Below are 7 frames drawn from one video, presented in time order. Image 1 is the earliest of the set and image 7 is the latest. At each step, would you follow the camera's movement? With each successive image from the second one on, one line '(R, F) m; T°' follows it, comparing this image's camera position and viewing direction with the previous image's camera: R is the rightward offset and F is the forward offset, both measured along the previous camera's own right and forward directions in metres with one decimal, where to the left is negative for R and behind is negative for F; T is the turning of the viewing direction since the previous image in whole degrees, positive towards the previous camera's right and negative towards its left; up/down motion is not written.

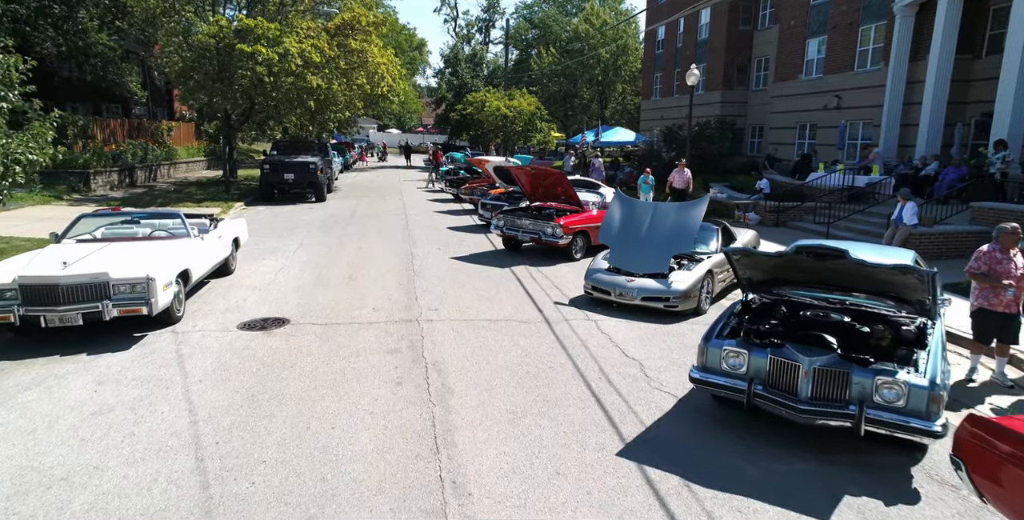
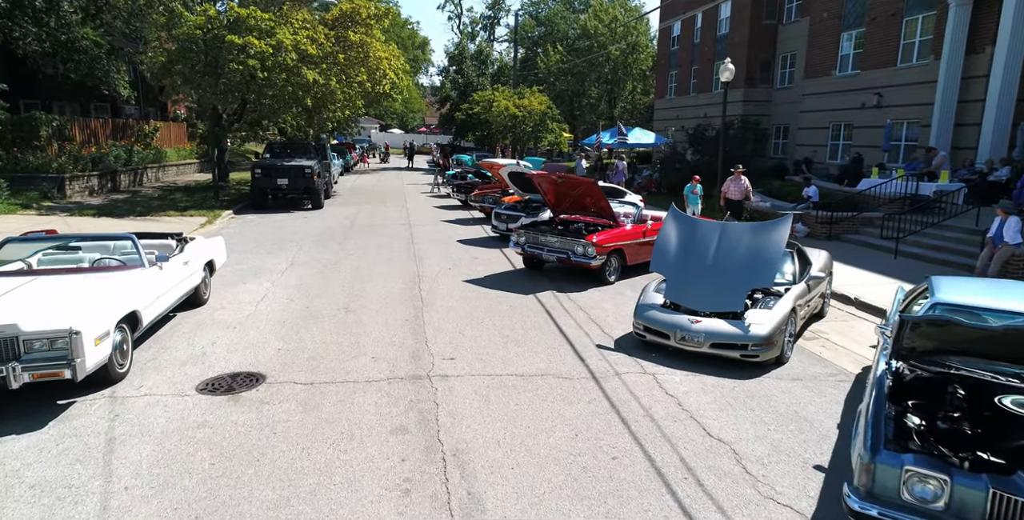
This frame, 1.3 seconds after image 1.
(-0.4, +1.7) m; 0°
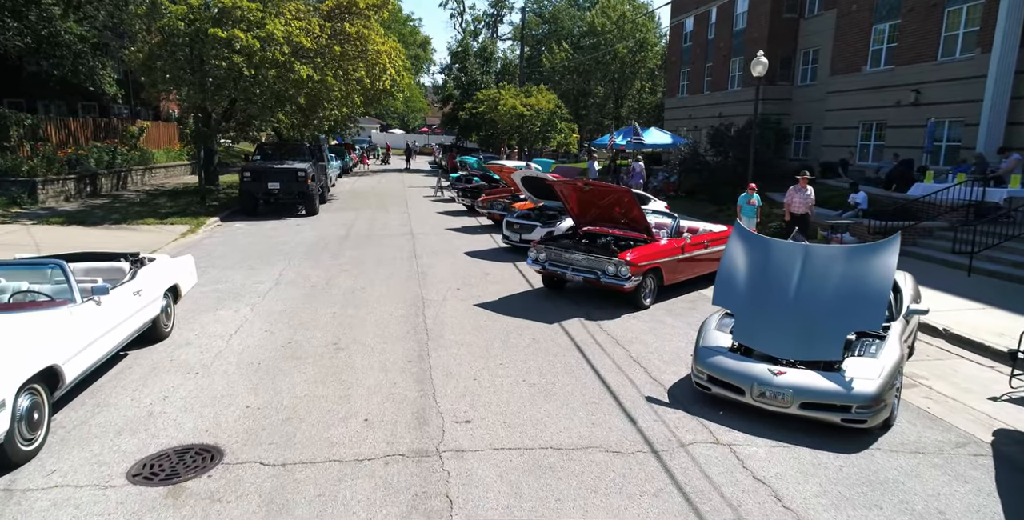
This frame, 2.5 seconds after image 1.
(-0.3, +1.4) m; 0°
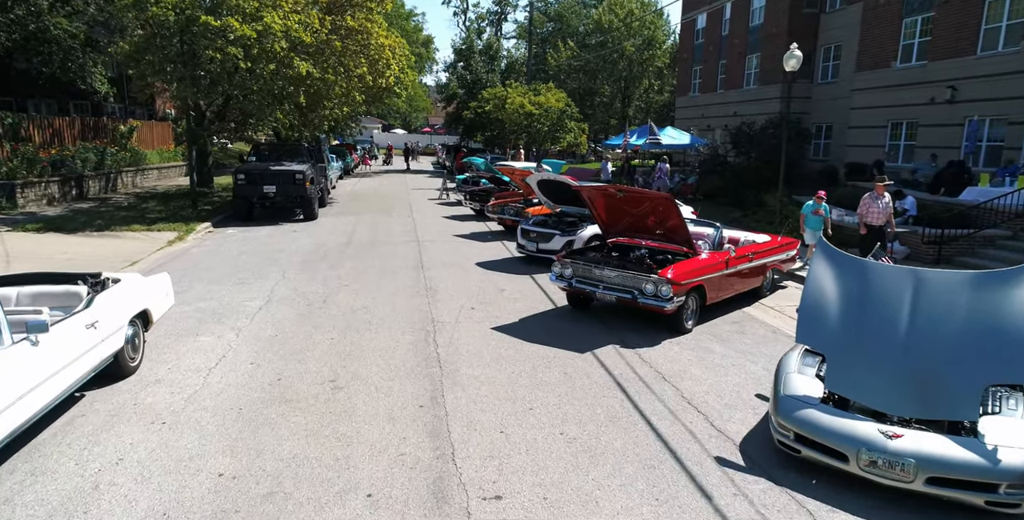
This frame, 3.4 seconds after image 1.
(-0.3, +1.1) m; 0°
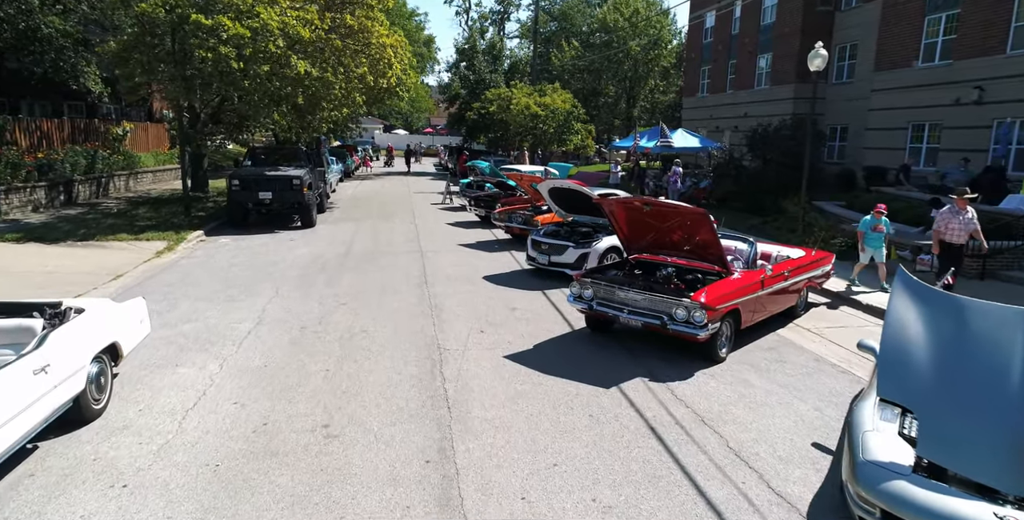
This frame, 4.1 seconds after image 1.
(-0.2, +0.8) m; 0°
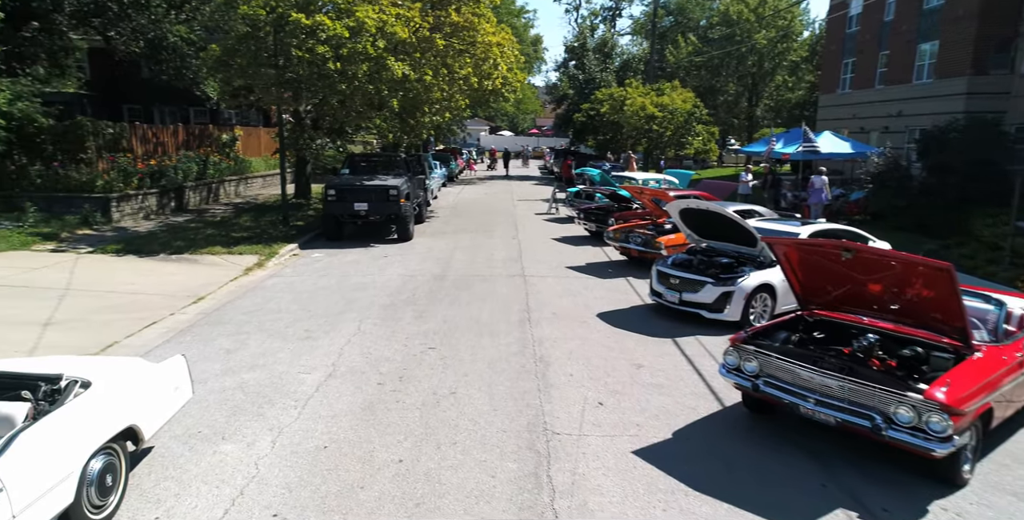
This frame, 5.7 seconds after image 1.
(-0.3, +1.7) m; -10°
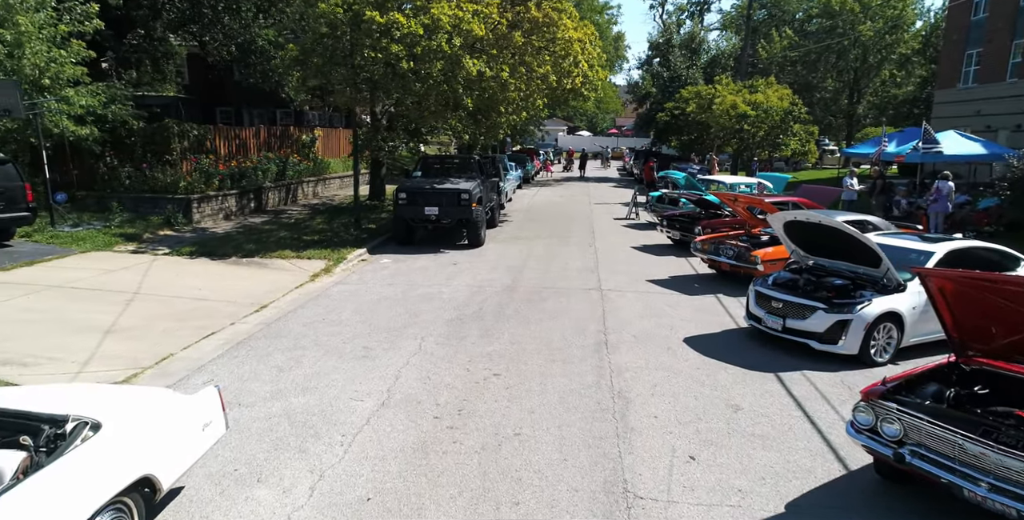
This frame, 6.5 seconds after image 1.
(0.0, +0.8) m; -7°
